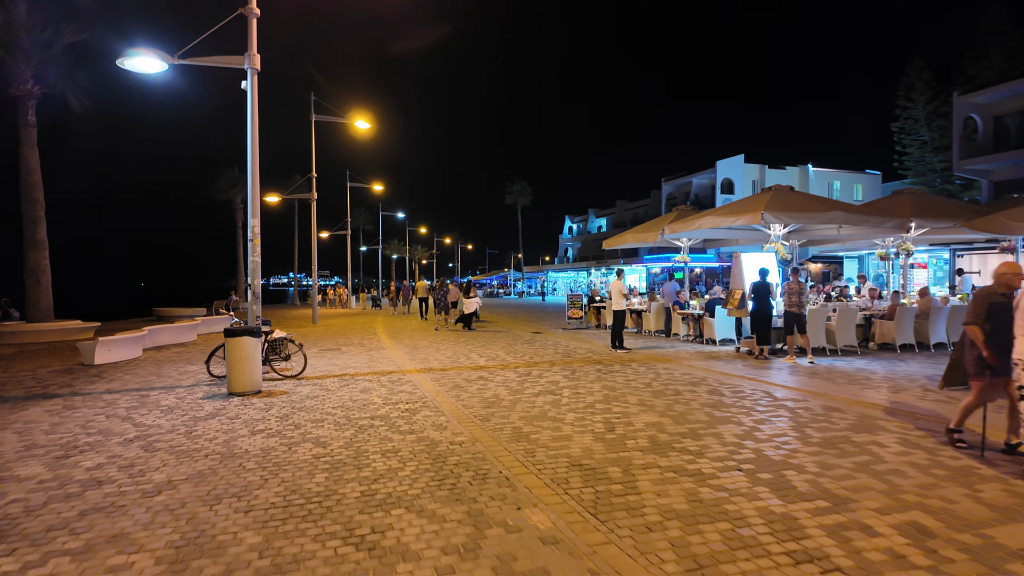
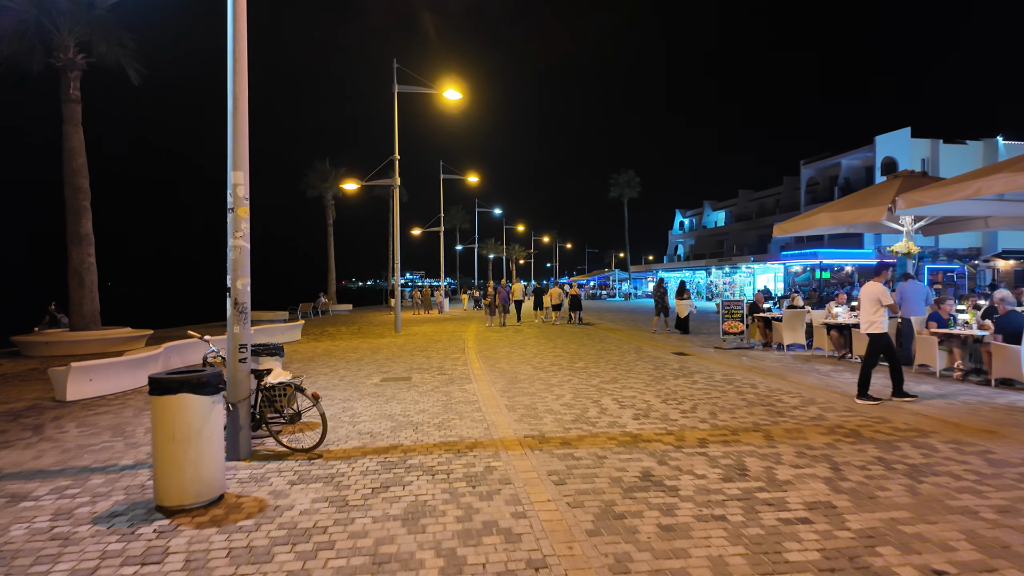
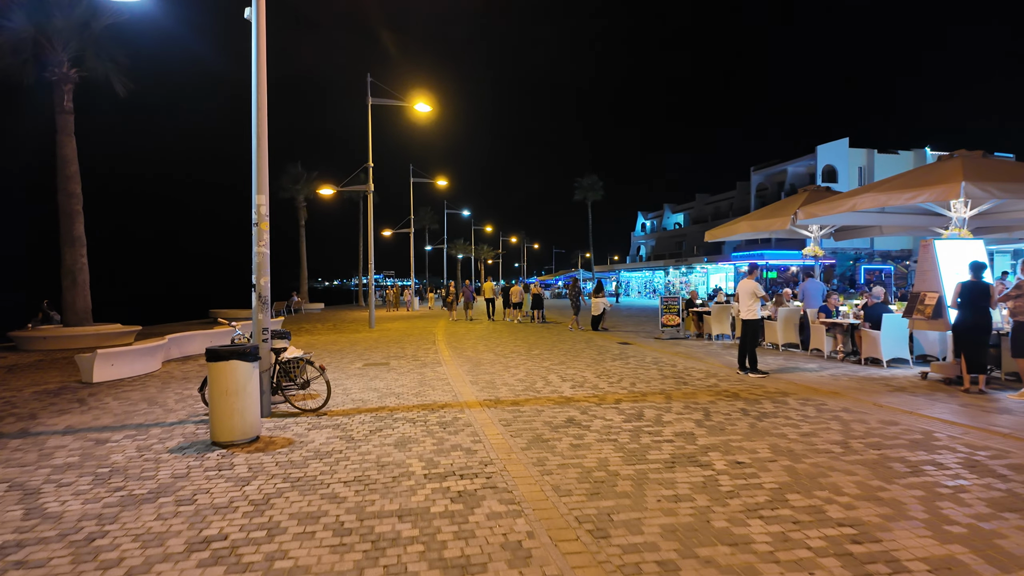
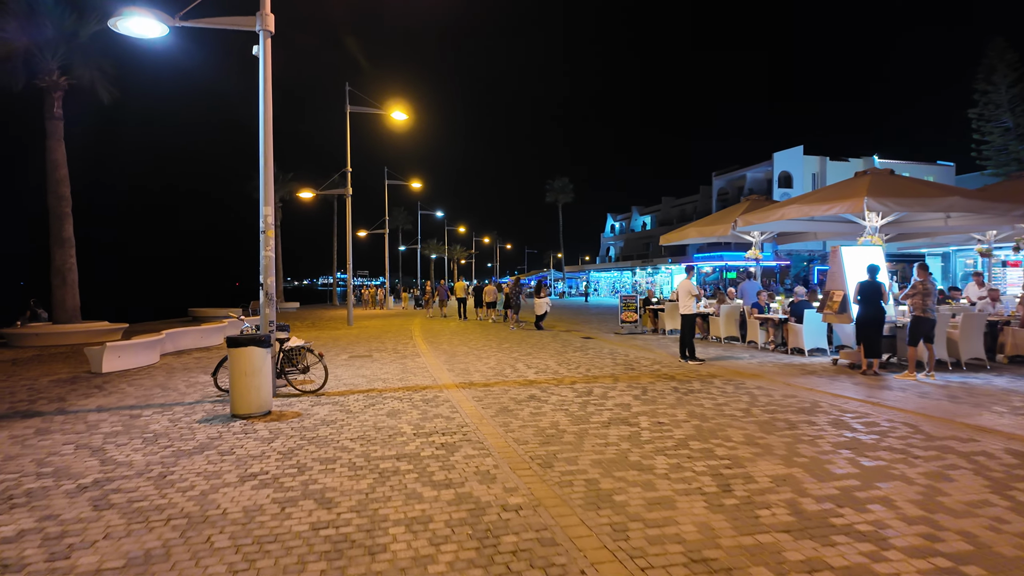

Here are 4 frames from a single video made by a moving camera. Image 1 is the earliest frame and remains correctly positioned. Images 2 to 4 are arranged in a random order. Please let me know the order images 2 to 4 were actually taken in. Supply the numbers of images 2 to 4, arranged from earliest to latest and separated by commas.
4, 3, 2
